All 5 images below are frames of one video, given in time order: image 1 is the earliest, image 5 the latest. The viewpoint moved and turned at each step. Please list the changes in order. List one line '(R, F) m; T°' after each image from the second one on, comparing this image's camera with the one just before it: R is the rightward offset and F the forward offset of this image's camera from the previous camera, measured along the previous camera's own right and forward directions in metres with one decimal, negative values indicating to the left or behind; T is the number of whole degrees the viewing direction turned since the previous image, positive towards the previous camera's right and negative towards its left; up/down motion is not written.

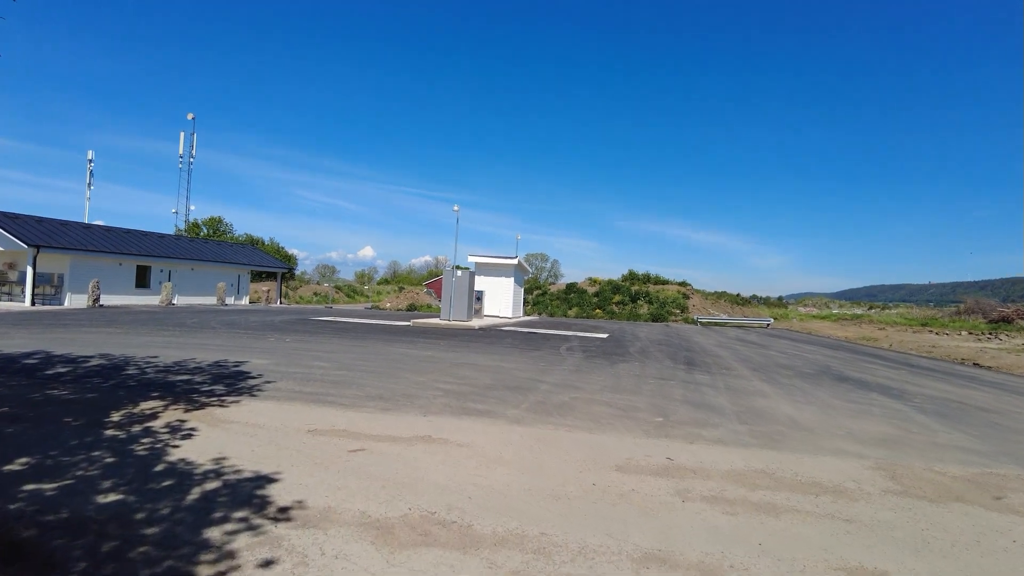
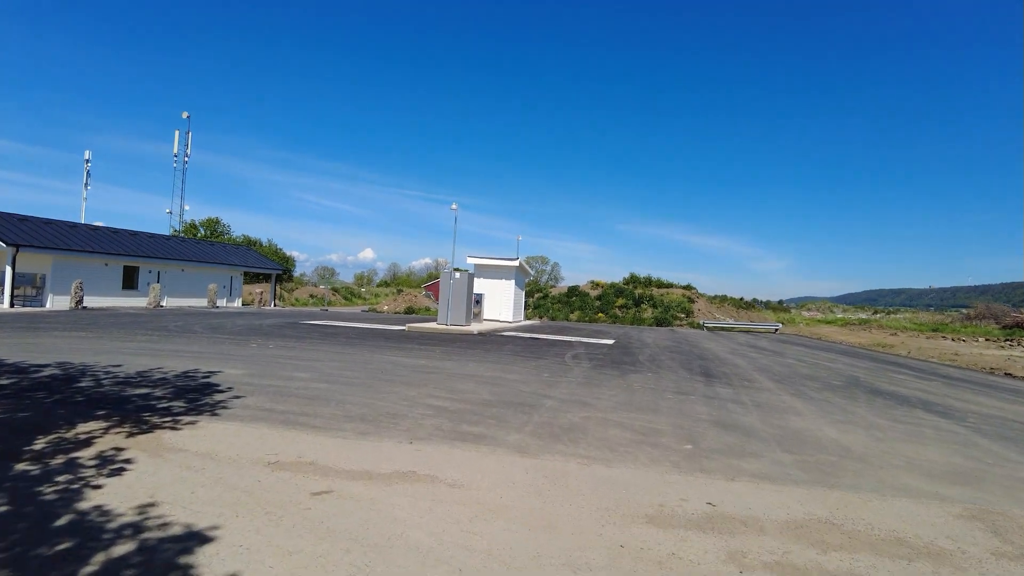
(0.0, +1.1) m; 0°
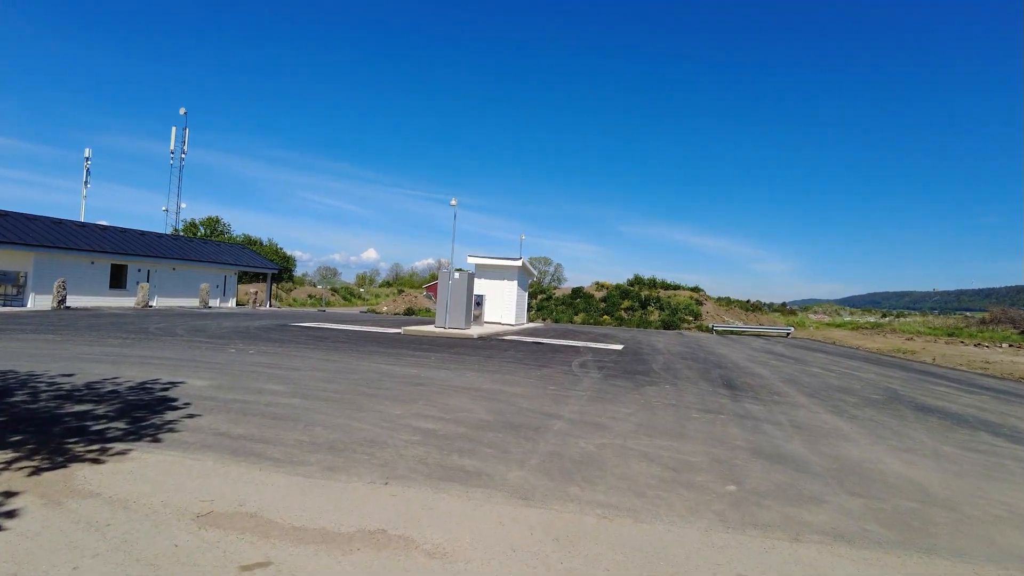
(0.0, +1.2) m; 0°
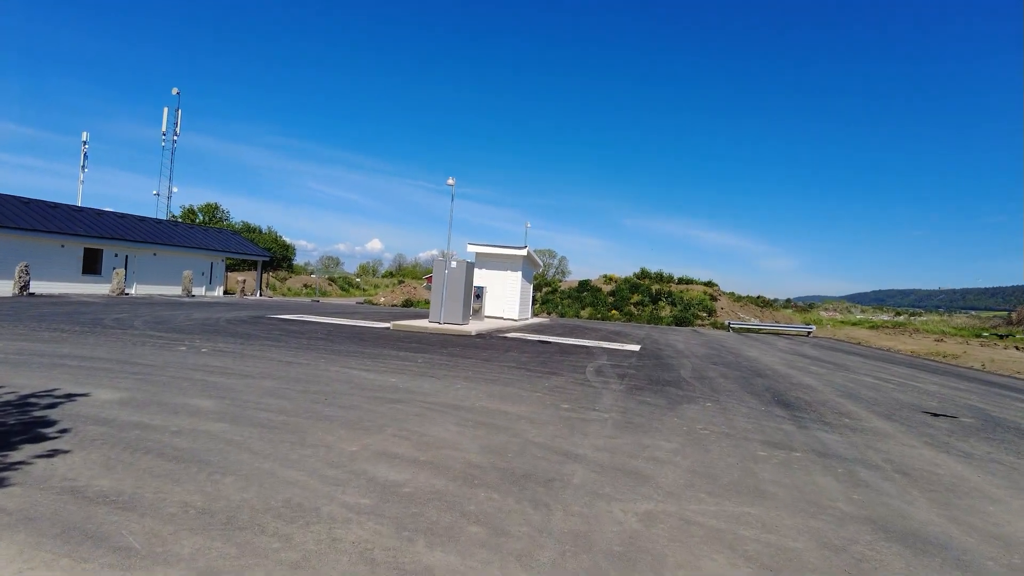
(0.0, +2.2) m; 0°
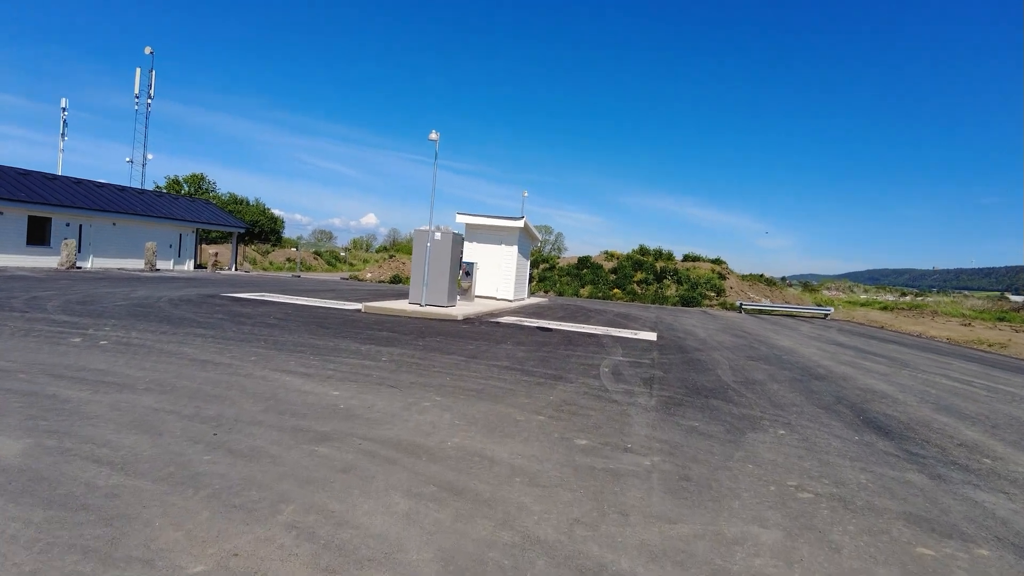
(0.0, +2.7) m; 0°
